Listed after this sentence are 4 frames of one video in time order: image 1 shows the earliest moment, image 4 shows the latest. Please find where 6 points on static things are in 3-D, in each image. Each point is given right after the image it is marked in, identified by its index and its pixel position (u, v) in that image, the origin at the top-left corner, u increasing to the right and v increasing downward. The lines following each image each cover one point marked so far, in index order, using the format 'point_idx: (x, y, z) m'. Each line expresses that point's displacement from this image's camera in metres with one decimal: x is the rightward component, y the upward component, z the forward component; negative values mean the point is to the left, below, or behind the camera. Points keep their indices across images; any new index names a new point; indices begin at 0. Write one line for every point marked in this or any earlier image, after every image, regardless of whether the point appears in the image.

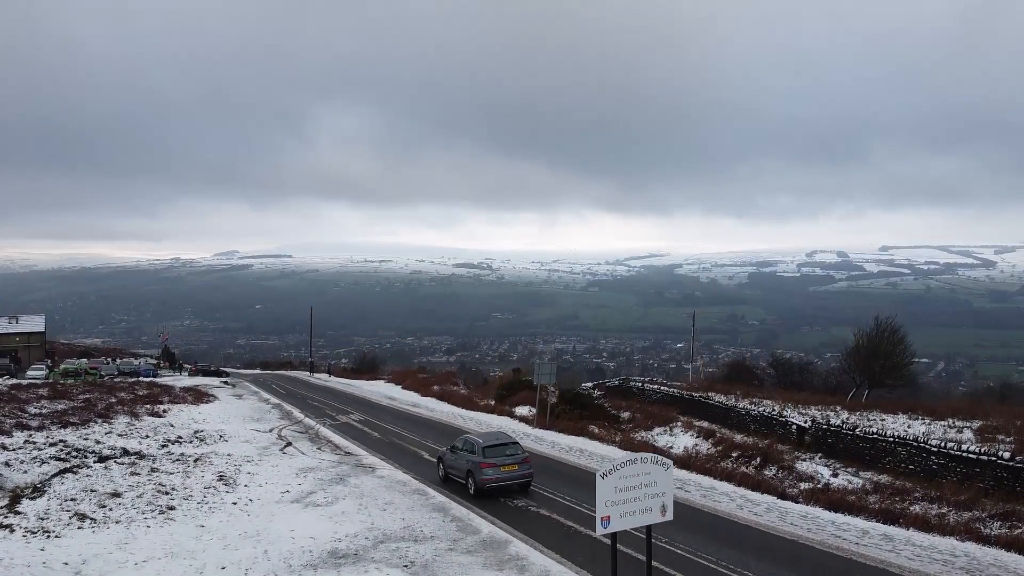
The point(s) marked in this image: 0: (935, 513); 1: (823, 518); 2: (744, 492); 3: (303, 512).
0: (+8.2, -4.2, +11.5) m
1: (+6.2, -4.4, +11.9) m
2: (+5.6, -4.9, +14.6) m
3: (-5.2, -5.5, +14.7) m
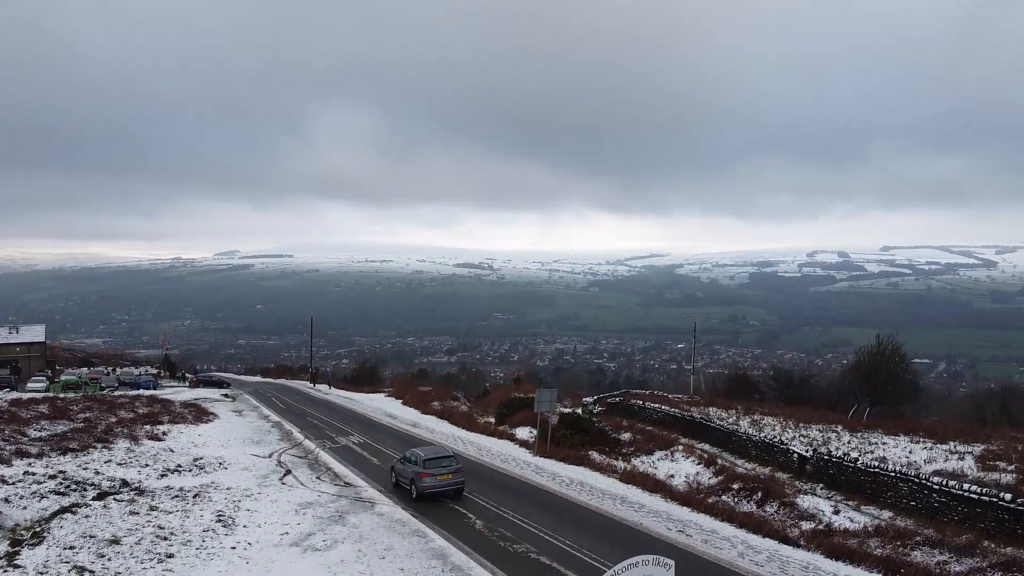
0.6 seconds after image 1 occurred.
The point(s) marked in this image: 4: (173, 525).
0: (+8.2, -5.4, +11.5) m
1: (+6.2, -5.6, +11.8) m
2: (+5.6, -6.1, +14.5) m
3: (-5.2, -6.7, +14.7) m
4: (-9.4, -6.6, +16.6) m
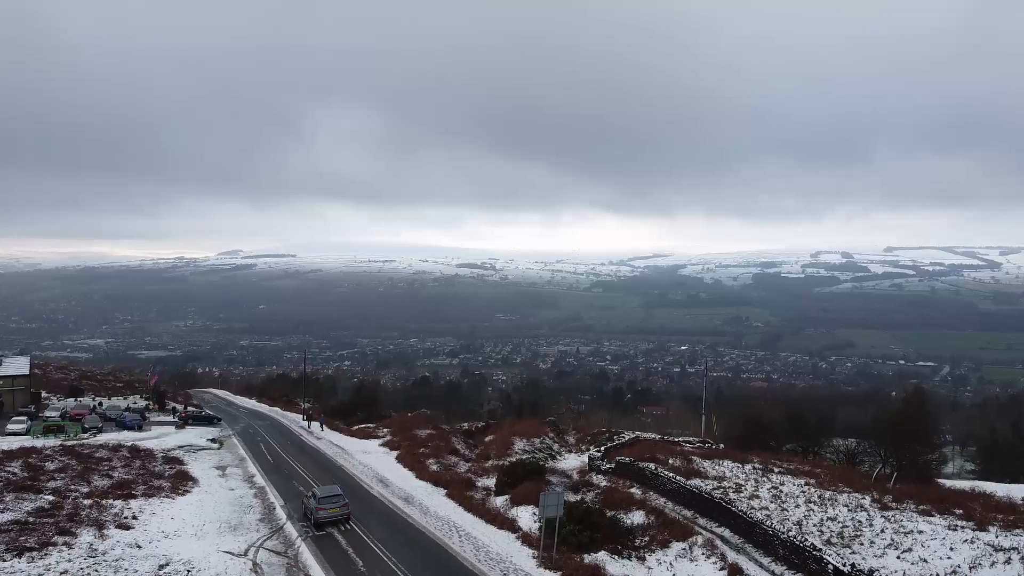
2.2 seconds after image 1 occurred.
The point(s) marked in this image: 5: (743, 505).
0: (+8.2, -8.8, +8.9) m
1: (+6.1, -9.0, +9.2) m
2: (+5.6, -9.5, +11.9) m
3: (-5.2, -10.1, +12.1) m
4: (-9.5, -10.0, +14.1) m
5: (+10.4, -10.2, +26.4) m
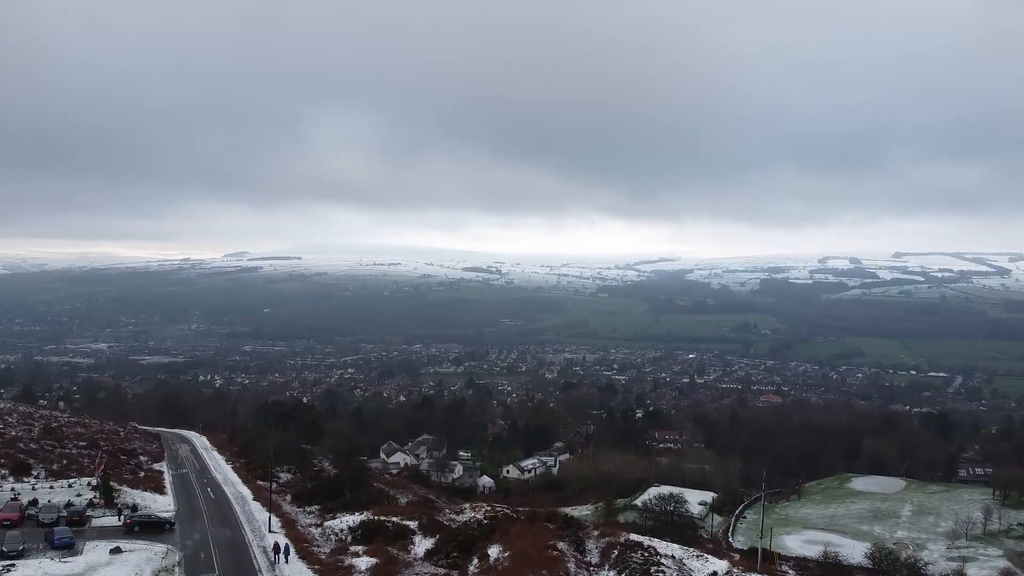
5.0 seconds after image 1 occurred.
0: (+8.6, -15.9, -1.5) m
1: (+6.6, -16.1, -1.1) m
2: (+6.1, -16.6, +1.6) m
3: (-4.7, -17.0, +1.9) m
4: (-9.0, -16.9, +3.9) m
5: (+11.0, -17.4, +16.0) m
